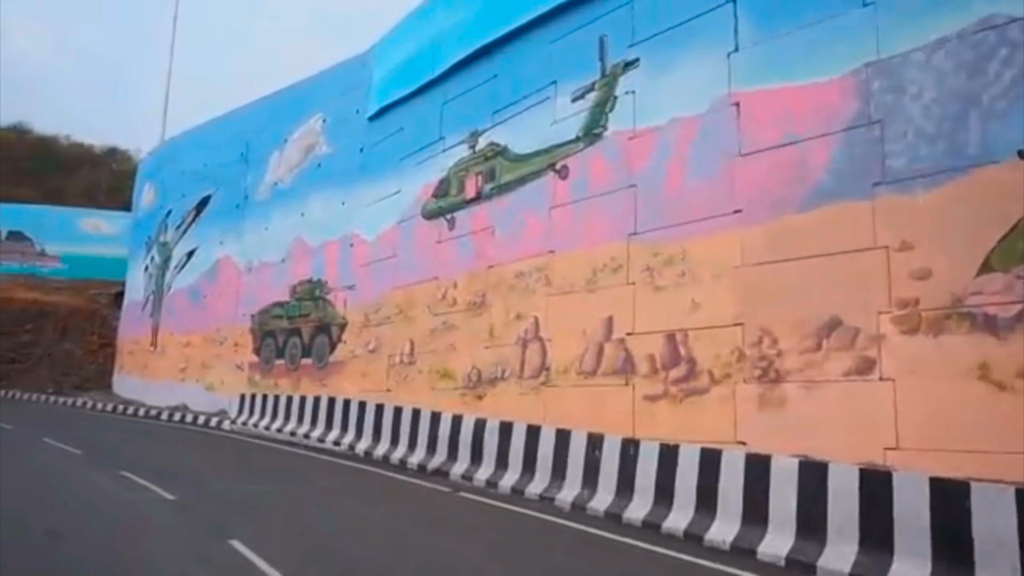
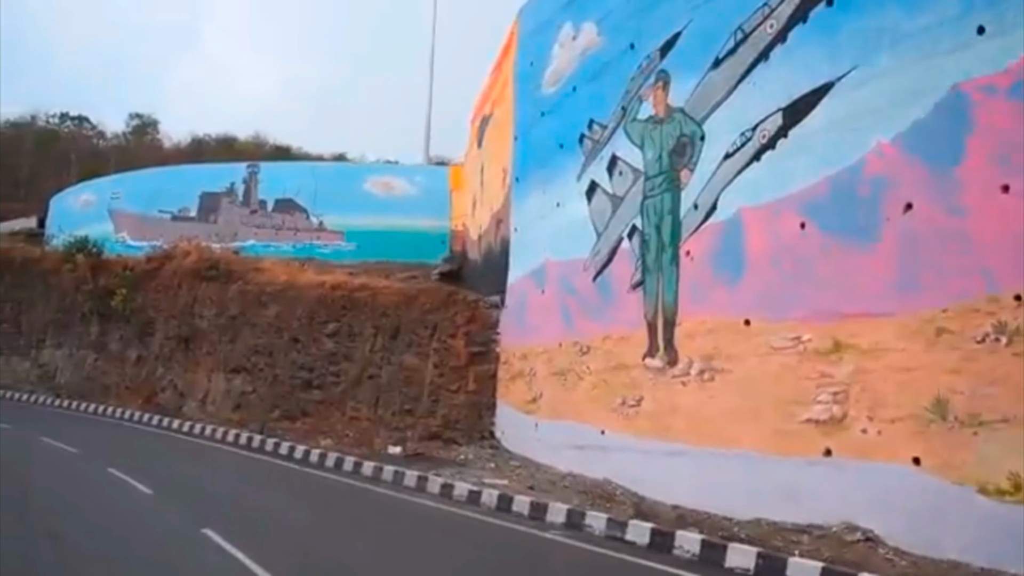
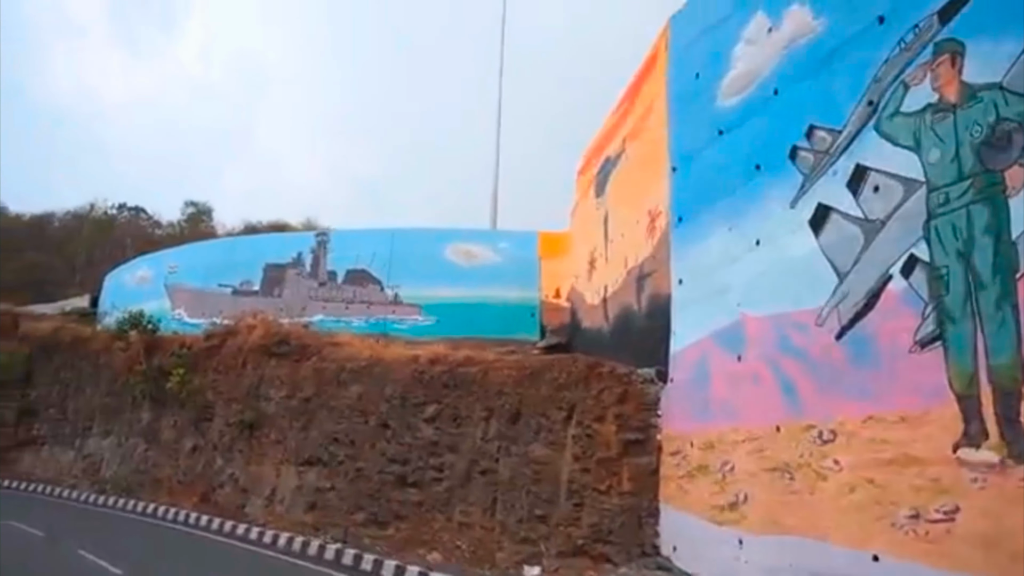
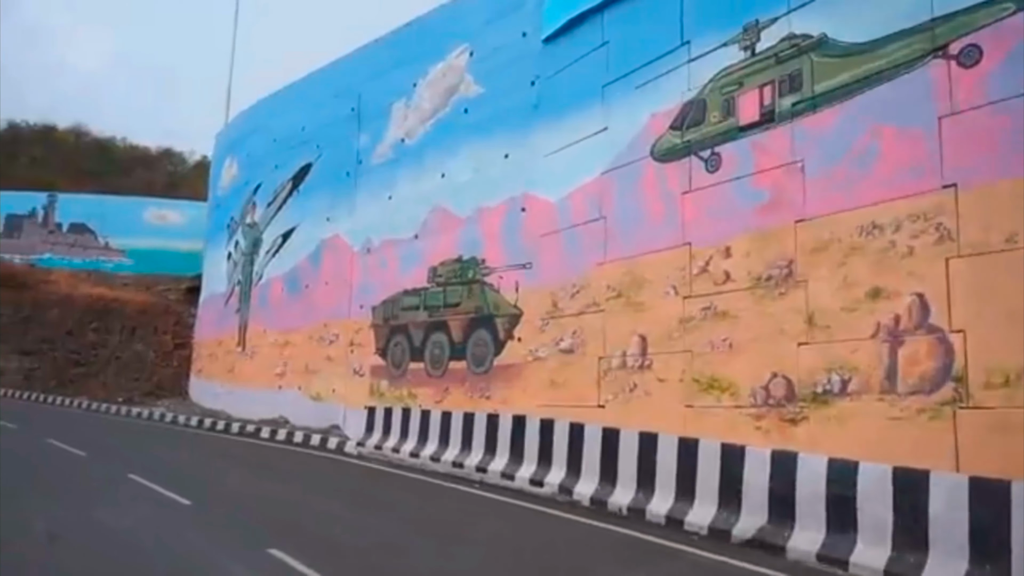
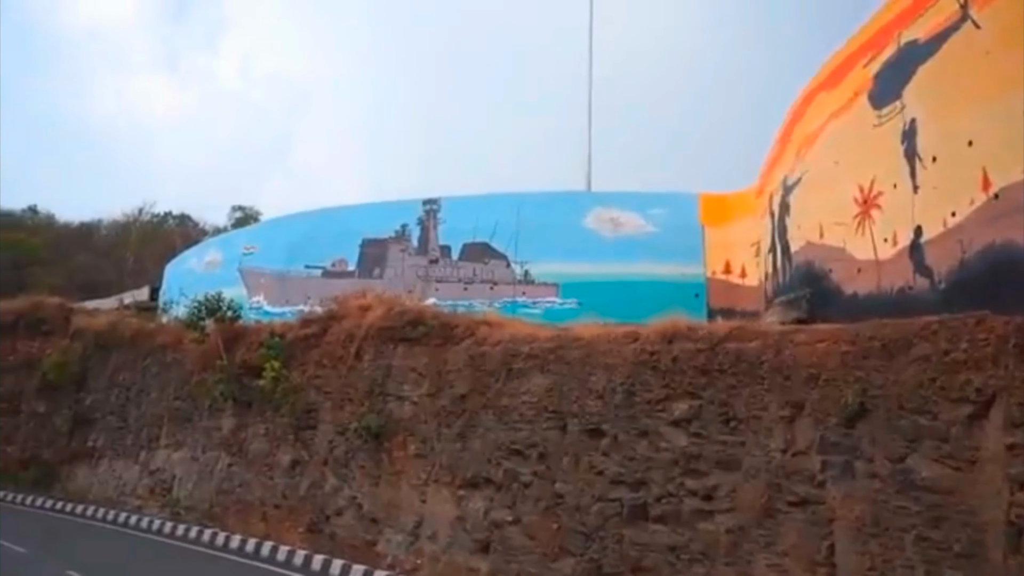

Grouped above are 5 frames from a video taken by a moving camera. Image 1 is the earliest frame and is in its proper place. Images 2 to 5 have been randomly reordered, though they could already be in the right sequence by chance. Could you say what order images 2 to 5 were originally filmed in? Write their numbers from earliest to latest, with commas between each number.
4, 2, 3, 5
